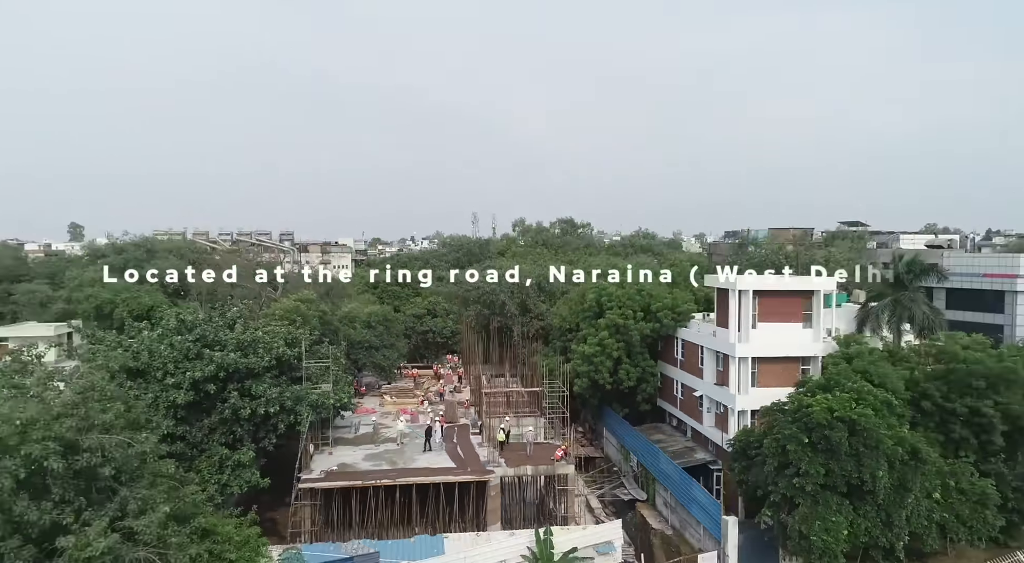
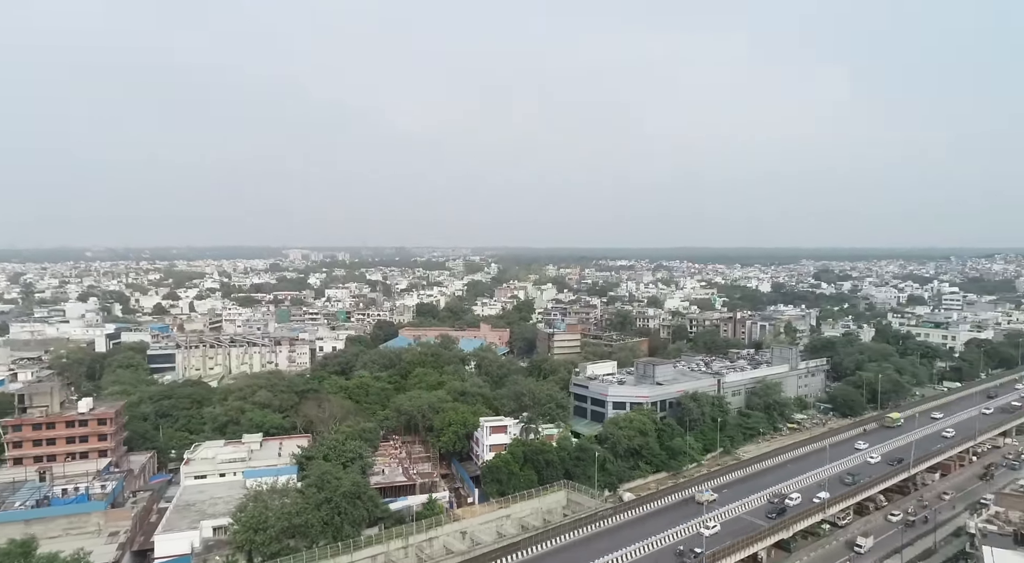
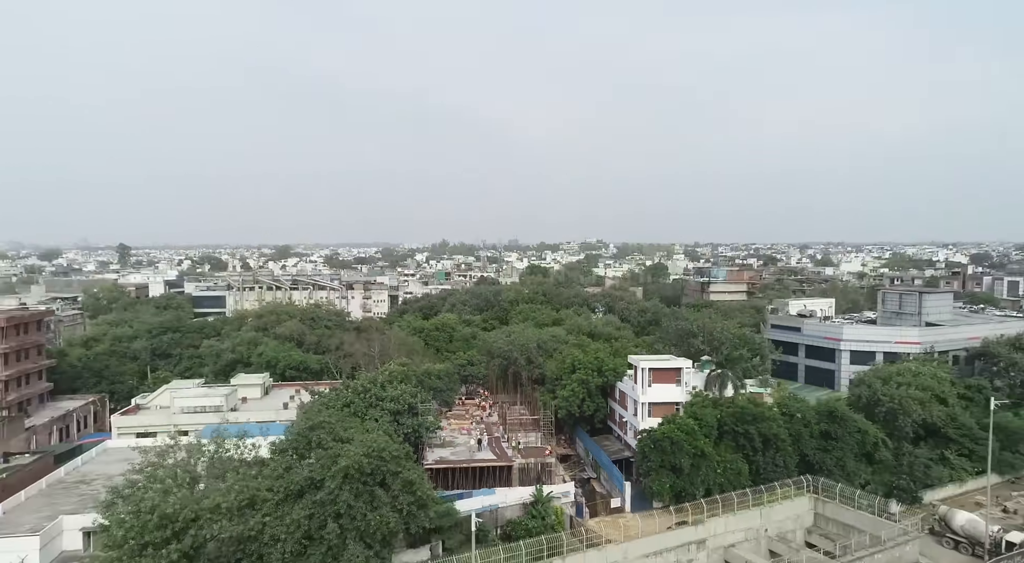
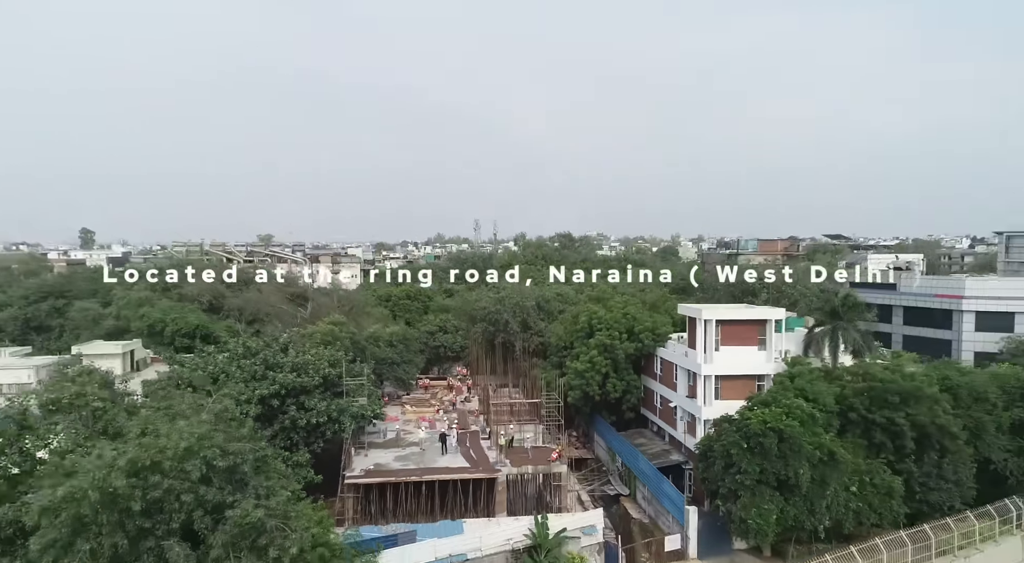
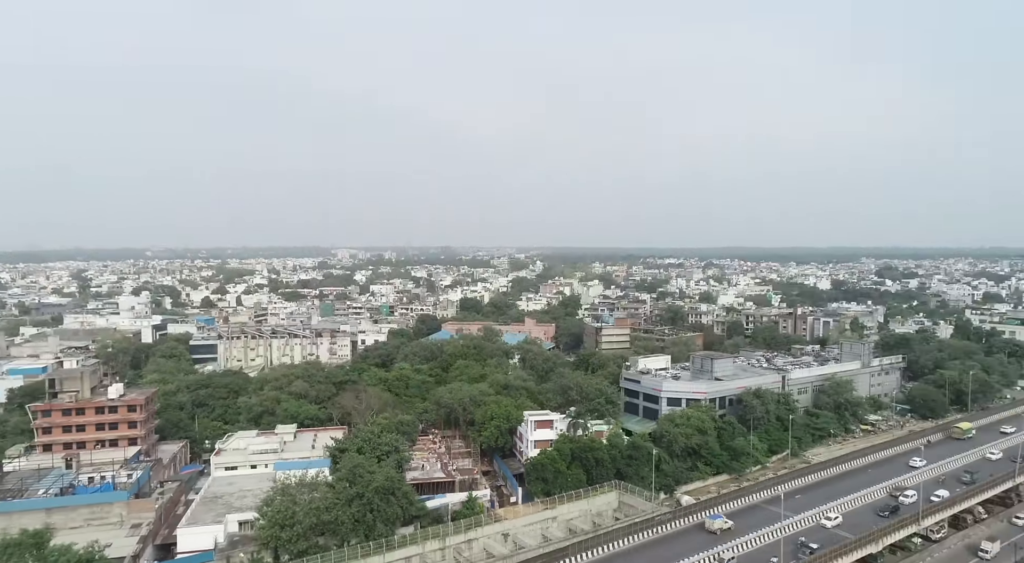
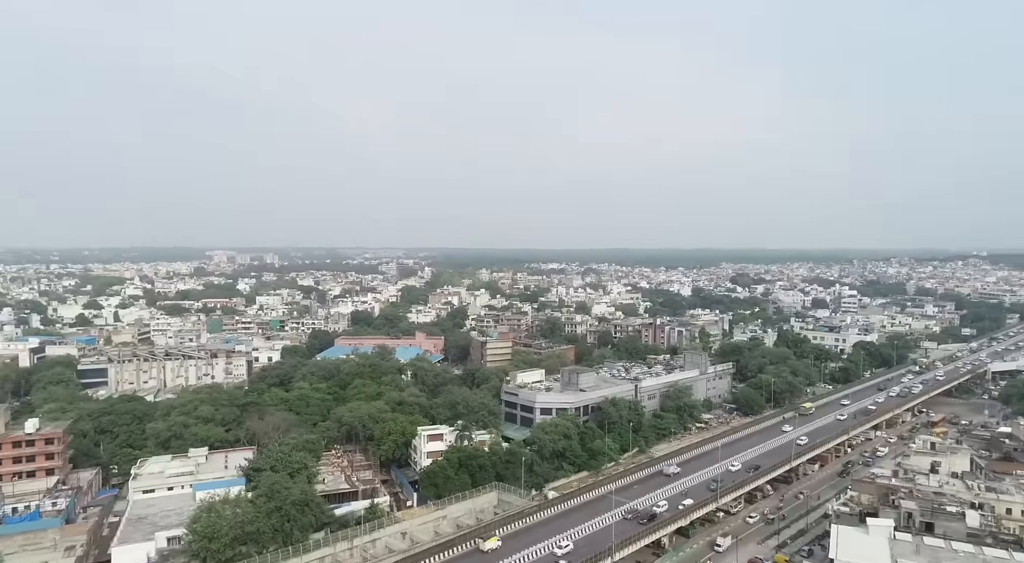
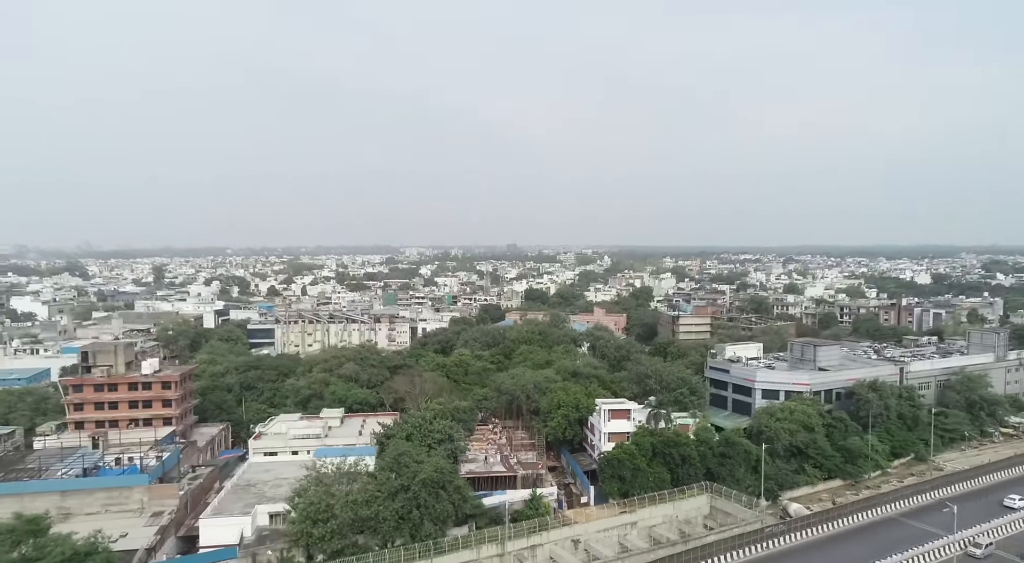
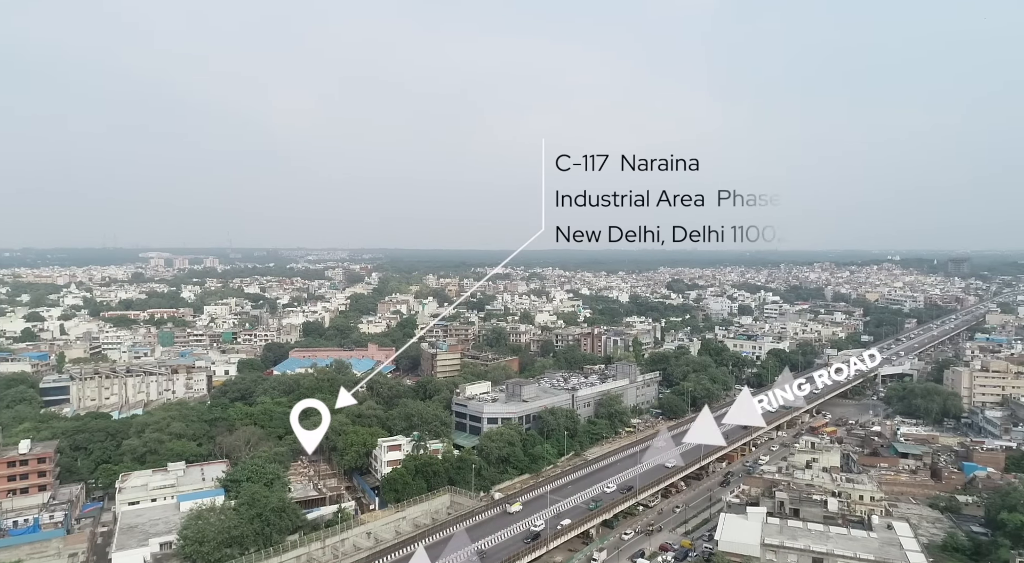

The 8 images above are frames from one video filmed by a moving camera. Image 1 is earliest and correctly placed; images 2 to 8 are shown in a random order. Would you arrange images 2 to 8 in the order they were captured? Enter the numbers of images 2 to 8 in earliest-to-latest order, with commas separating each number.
4, 3, 7, 5, 2, 6, 8
